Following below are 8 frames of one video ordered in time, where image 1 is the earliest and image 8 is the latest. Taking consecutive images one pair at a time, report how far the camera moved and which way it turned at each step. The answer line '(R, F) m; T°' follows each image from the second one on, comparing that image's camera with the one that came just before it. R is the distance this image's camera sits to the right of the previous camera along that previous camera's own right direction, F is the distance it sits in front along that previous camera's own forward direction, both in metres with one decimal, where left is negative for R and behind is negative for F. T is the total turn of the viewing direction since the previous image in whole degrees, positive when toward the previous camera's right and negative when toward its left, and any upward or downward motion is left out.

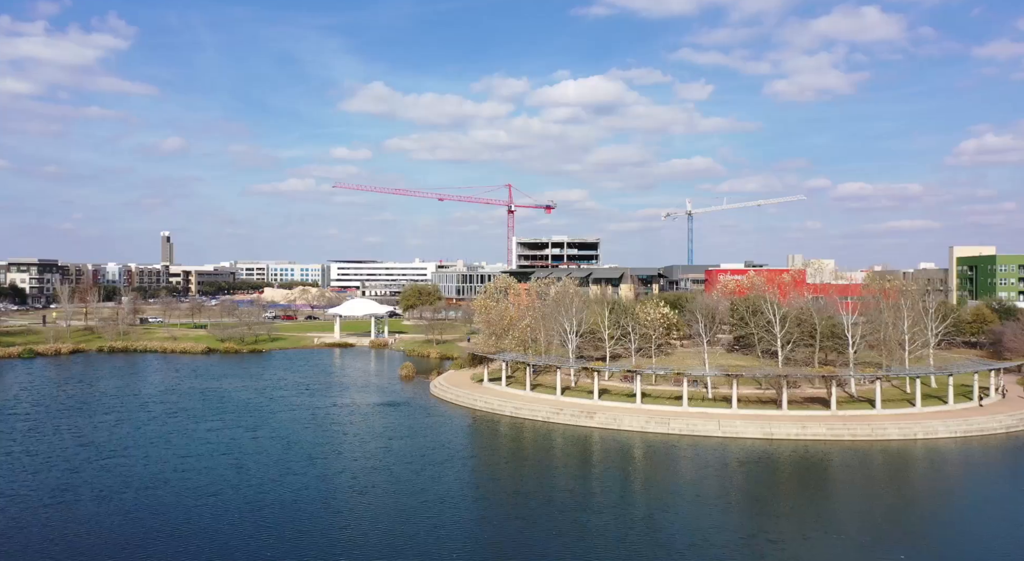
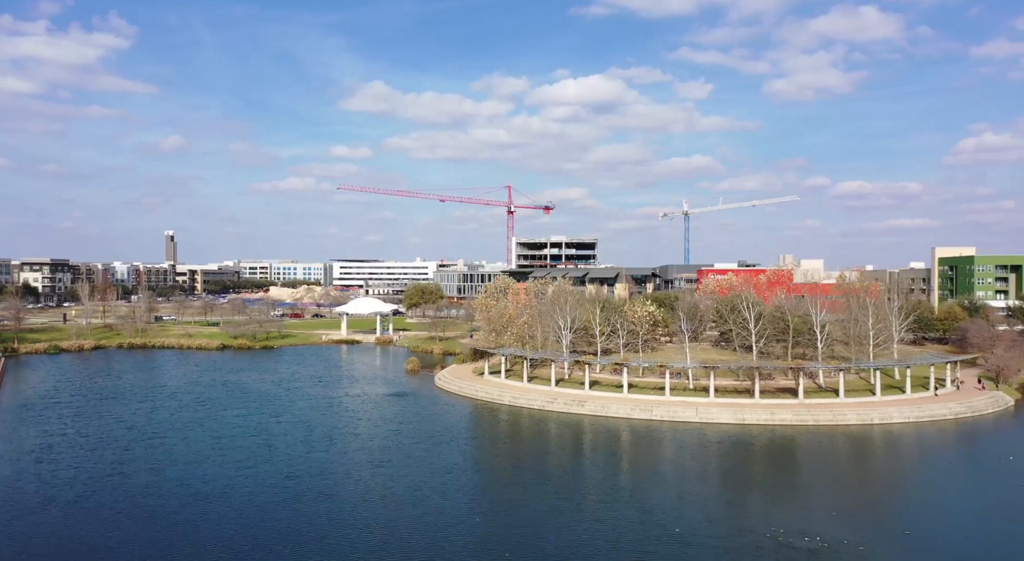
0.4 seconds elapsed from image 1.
(+0.1, -2.9) m; 0°
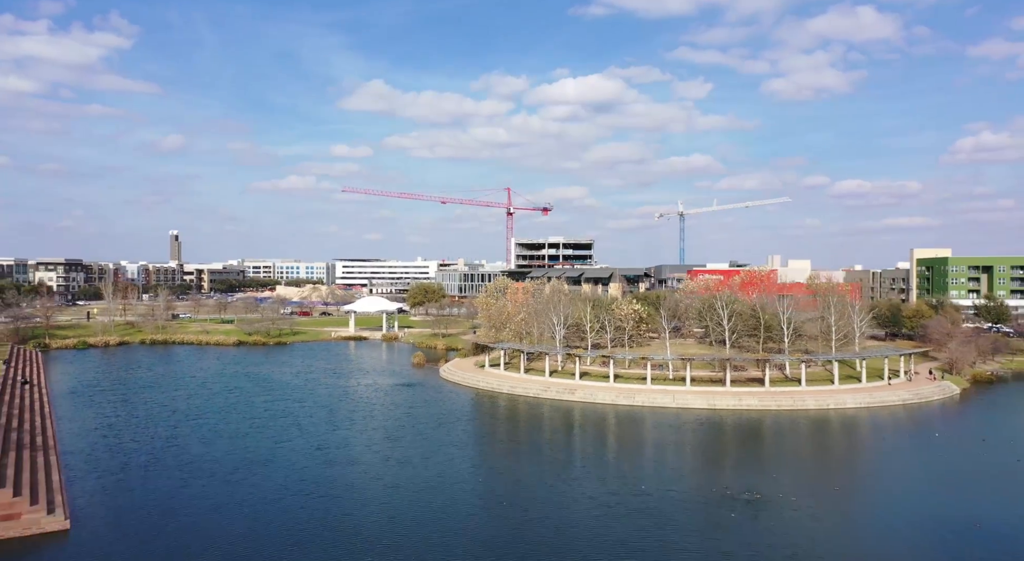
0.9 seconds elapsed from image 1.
(+0.1, -3.8) m; 0°
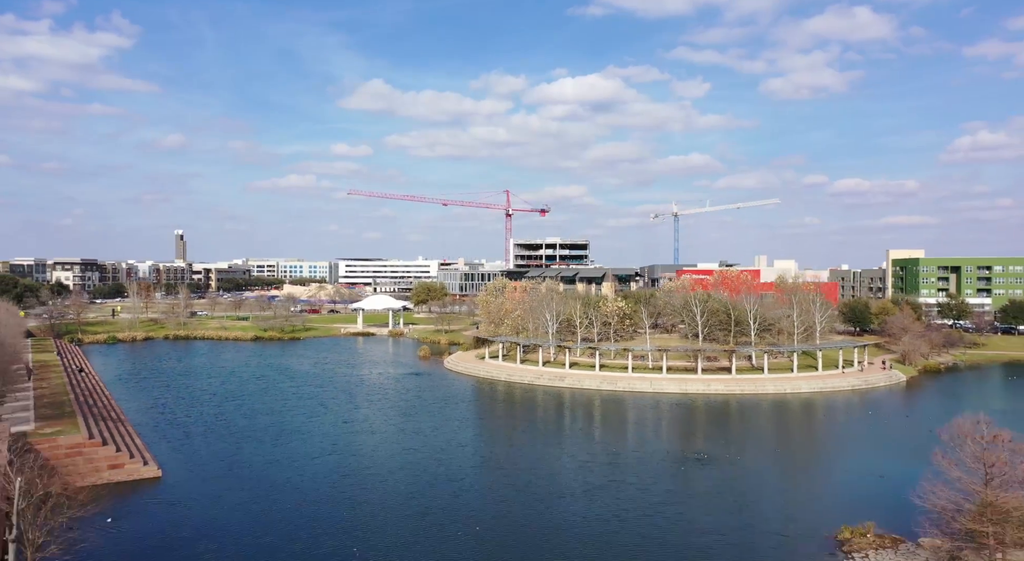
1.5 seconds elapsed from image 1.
(+0.1, -4.6) m; 0°
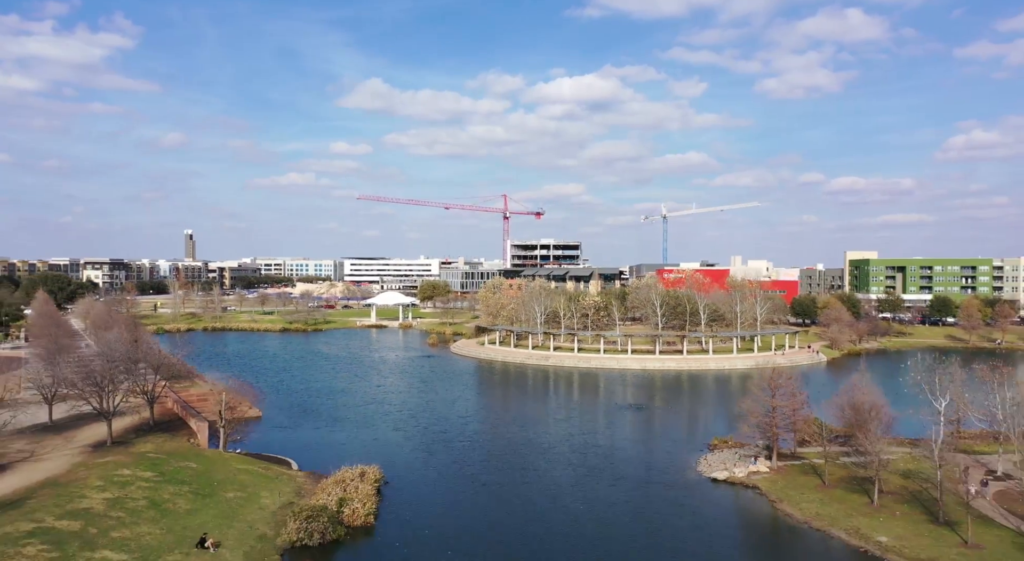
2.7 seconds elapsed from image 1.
(+0.3, -9.4) m; 0°
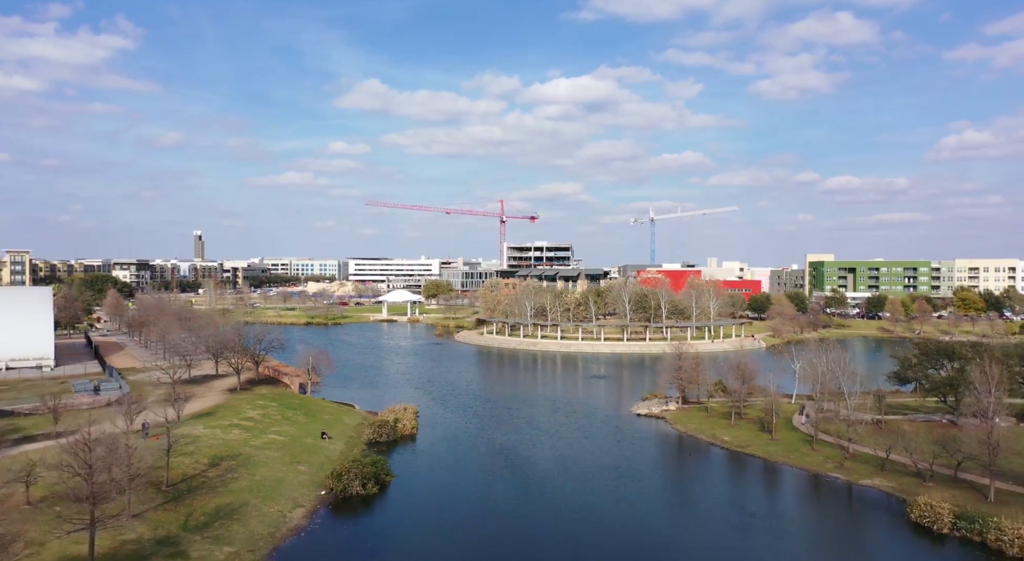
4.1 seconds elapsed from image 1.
(+0.3, -10.6) m; 0°
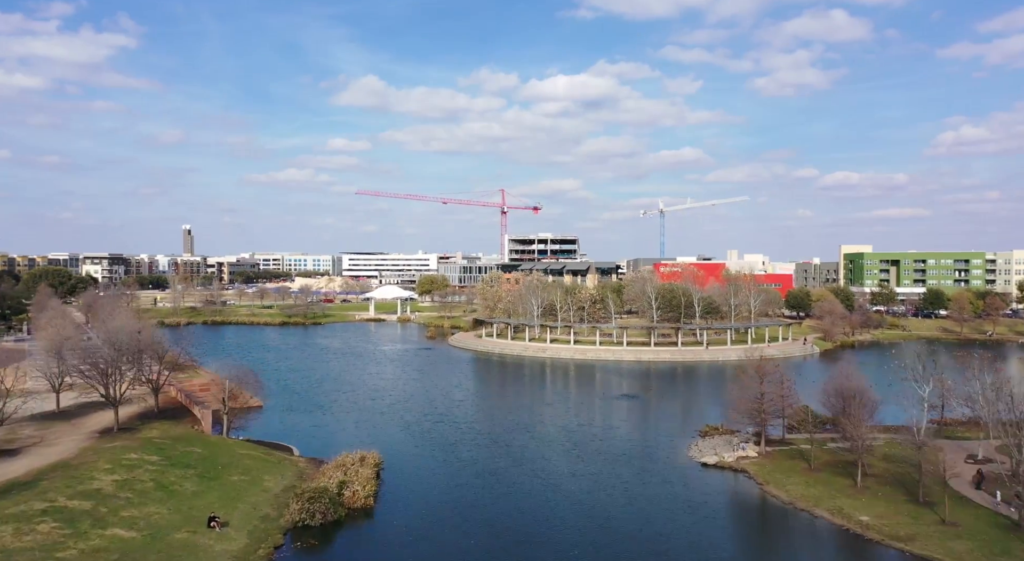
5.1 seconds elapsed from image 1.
(-0.2, +10.0) m; 0°
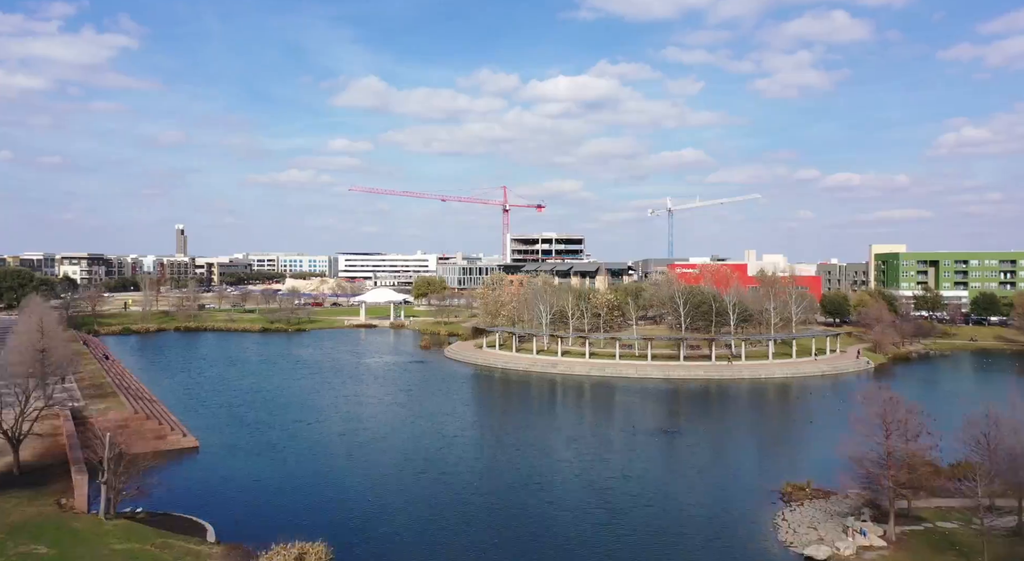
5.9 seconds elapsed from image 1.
(-0.3, +7.1) m; 0°
